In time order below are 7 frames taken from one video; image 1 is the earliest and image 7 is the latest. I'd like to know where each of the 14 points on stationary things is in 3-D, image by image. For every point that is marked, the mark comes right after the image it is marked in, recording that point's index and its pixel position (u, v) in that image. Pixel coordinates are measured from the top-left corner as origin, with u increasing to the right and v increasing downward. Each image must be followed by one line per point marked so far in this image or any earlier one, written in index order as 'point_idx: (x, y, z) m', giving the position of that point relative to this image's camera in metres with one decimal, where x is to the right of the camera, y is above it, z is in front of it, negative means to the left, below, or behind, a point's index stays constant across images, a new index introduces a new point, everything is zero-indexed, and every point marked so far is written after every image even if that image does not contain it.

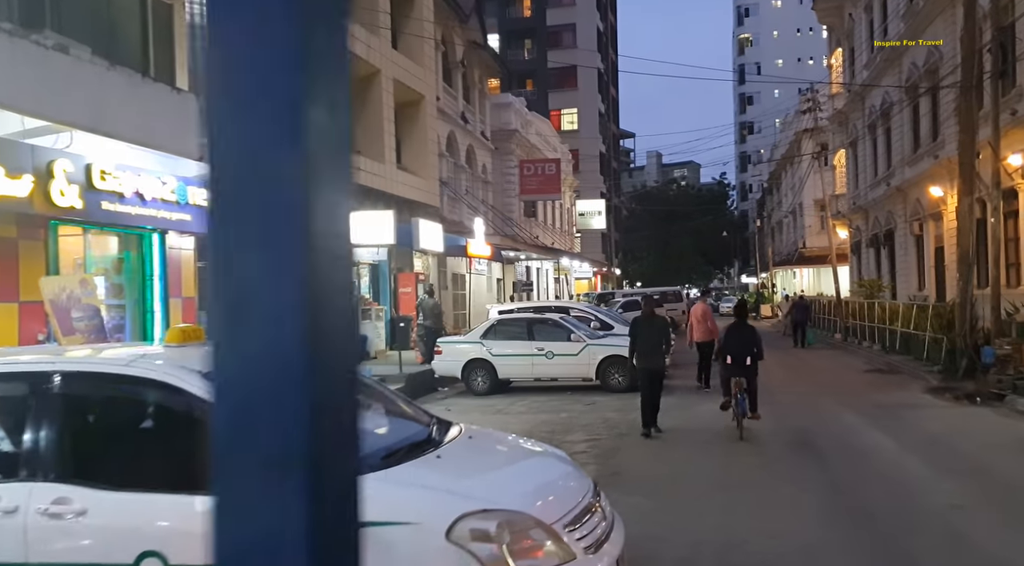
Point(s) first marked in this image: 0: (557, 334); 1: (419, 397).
0: (+0.8, -0.9, +17.3) m
1: (-1.7, -2.1, +17.2) m
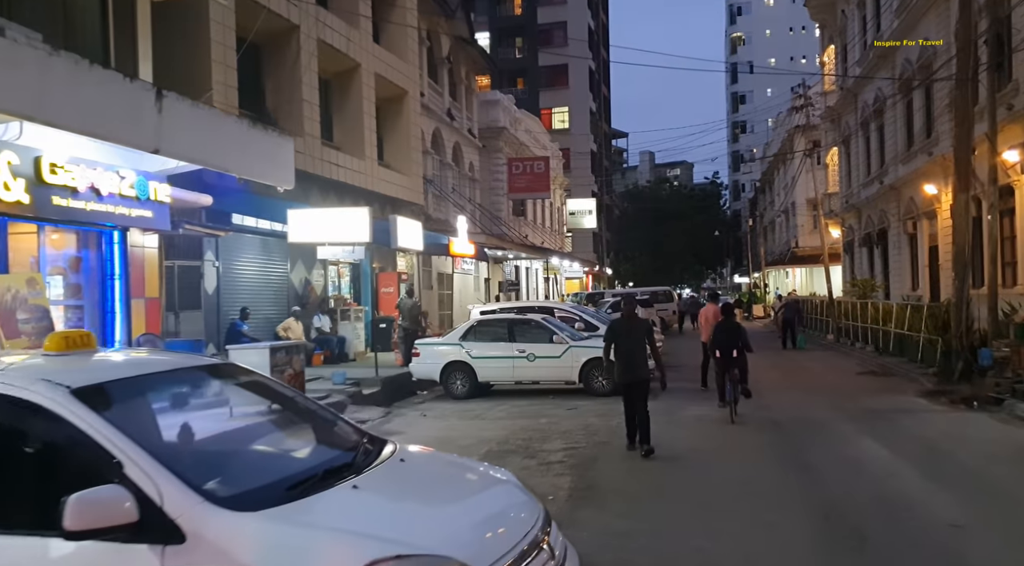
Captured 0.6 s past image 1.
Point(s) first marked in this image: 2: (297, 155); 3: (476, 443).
0: (+0.5, -0.9, +16.7) m
1: (-2.0, -2.0, +16.6) m
2: (-4.5, +2.7, +19.9) m
3: (-0.4, -1.9, +11.4) m
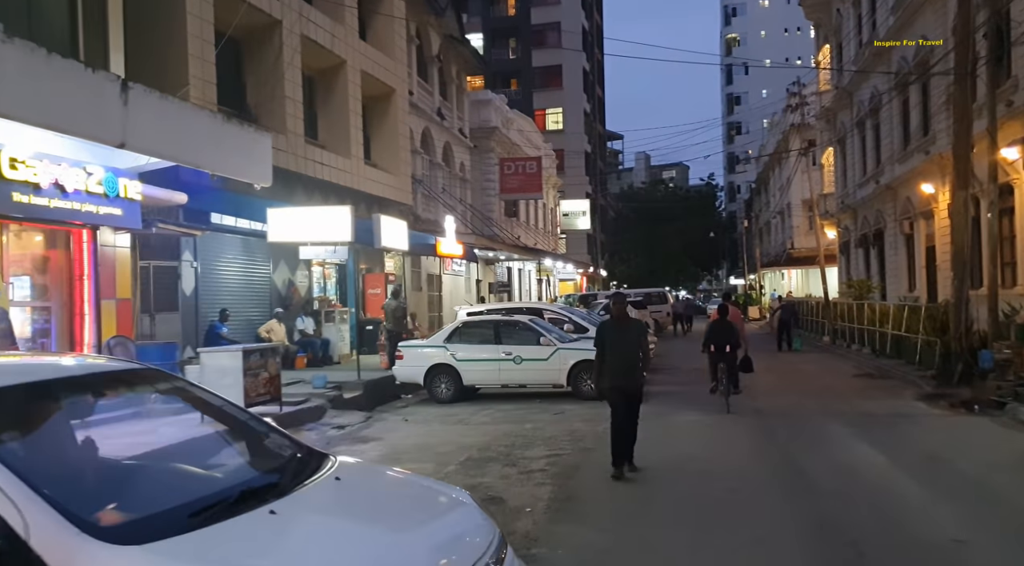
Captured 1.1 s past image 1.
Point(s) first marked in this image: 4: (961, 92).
0: (+0.2, -0.9, +16.2) m
1: (-2.3, -2.1, +16.1) m
2: (-4.8, +2.6, +19.5) m
3: (-0.7, -1.9, +10.9) m
4: (+7.9, +3.3, +16.8) m
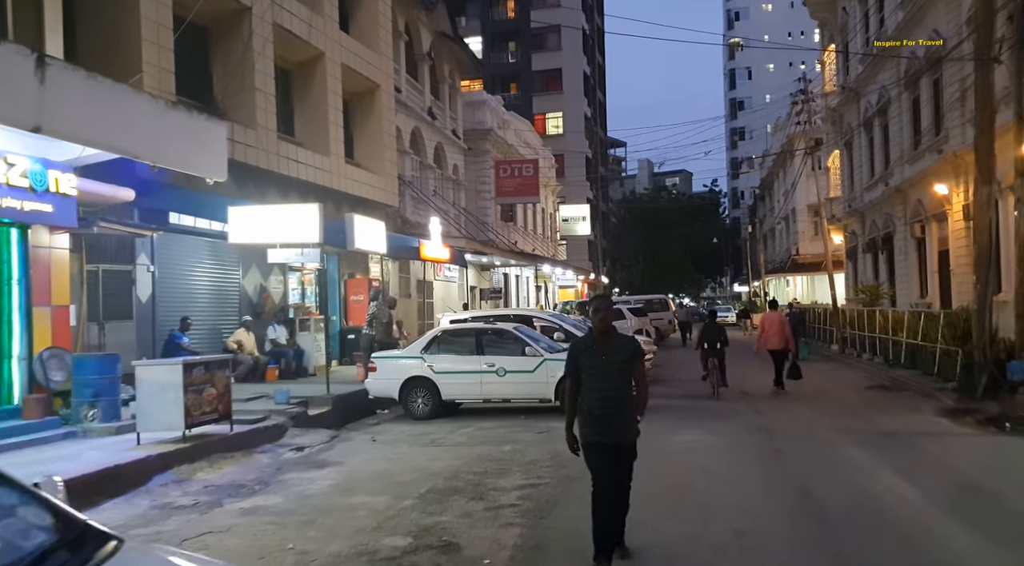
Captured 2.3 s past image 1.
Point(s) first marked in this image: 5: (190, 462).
0: (0.0, -1.0, +14.8) m
1: (-2.5, -2.1, +14.7) m
2: (-5.0, +2.5, +18.1) m
3: (-0.9, -1.9, +9.5) m
4: (+7.6, +3.3, +15.4) m
5: (-3.6, -2.0, +10.6) m
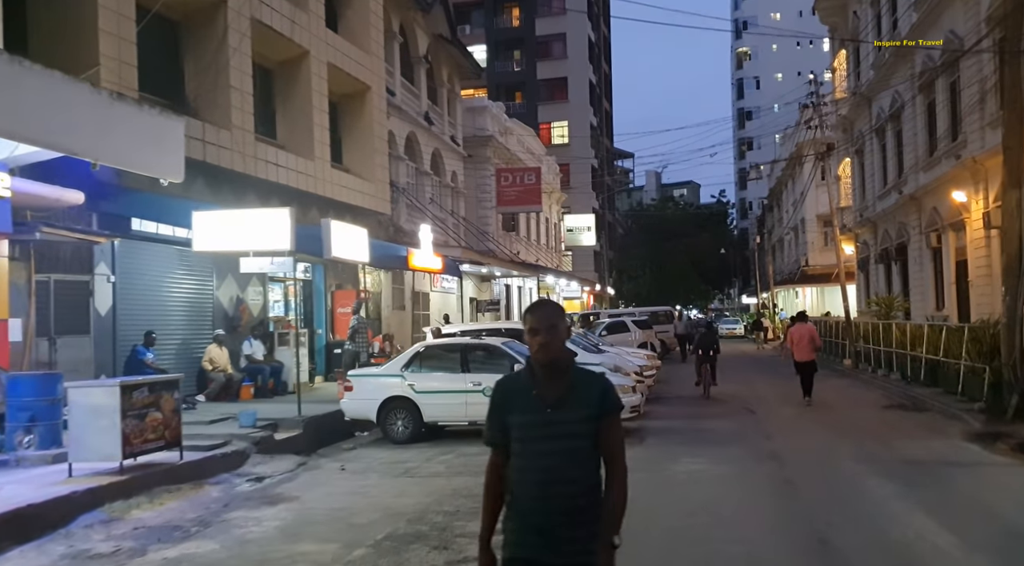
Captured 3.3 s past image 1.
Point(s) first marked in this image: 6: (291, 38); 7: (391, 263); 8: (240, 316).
0: (-0.2, -1.2, +13.5) m
1: (-2.7, -2.3, +13.4) m
2: (-5.1, +2.3, +16.9) m
3: (-1.1, -2.0, +8.2) m
4: (+7.4, +3.1, +14.1) m
5: (-3.8, -2.1, +9.4) m
6: (-4.5, +5.0, +19.4) m
7: (-2.5, +0.4, +19.7) m
8: (-5.2, -0.6, +18.2) m
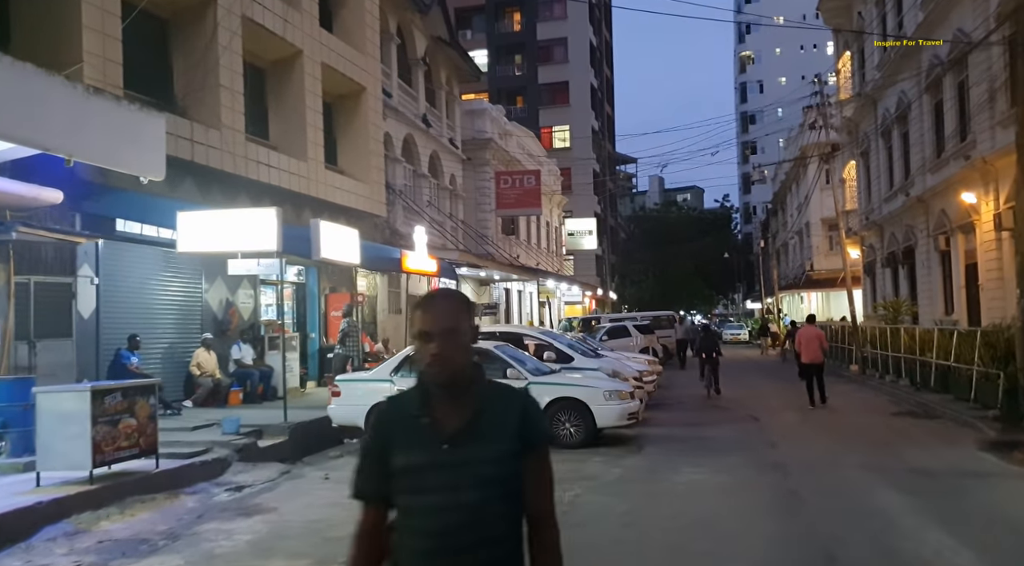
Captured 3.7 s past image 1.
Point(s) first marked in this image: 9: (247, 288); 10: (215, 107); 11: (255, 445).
0: (-0.3, -1.2, +13.1) m
1: (-2.8, -2.3, +13.0) m
2: (-5.2, +2.3, +16.5) m
3: (-1.3, -2.0, +7.8) m
4: (+7.3, +3.1, +13.7) m
5: (-3.9, -2.1, +9.0) m
6: (-4.6, +5.0, +19.1) m
7: (-2.5, +0.3, +19.4) m
8: (-5.2, -0.7, +17.8) m
9: (-5.2, -0.1, +18.6) m
10: (-5.2, +3.1, +16.8) m
11: (-3.3, -2.1, +12.2) m
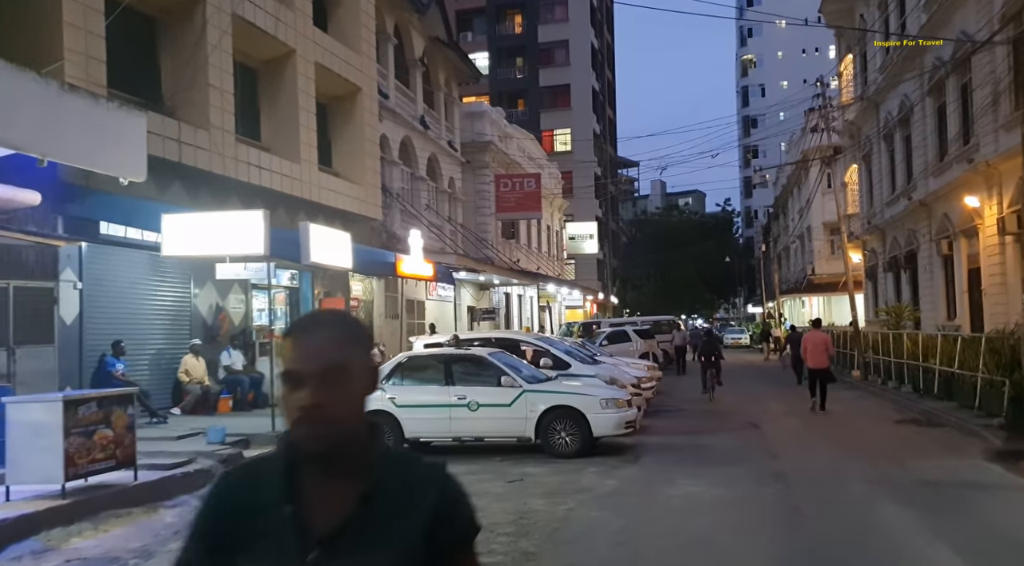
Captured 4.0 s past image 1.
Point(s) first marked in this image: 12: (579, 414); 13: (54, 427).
0: (-0.4, -1.2, +12.7) m
1: (-2.9, -2.4, +12.6) m
2: (-5.3, +2.2, +16.1) m
3: (-1.3, -2.1, +7.4) m
4: (+7.3, +3.0, +13.2) m
5: (-4.0, -2.2, +8.6) m
6: (-4.6, +4.9, +18.7) m
7: (-2.6, +0.3, +18.9) m
8: (-5.3, -0.8, +17.4) m
9: (-5.2, -0.2, +18.2) m
10: (-5.3, +3.0, +16.4) m
11: (-3.4, -2.1, +11.8) m
12: (+0.9, -1.7, +12.1) m
13: (-4.2, -1.3, +8.8) m
